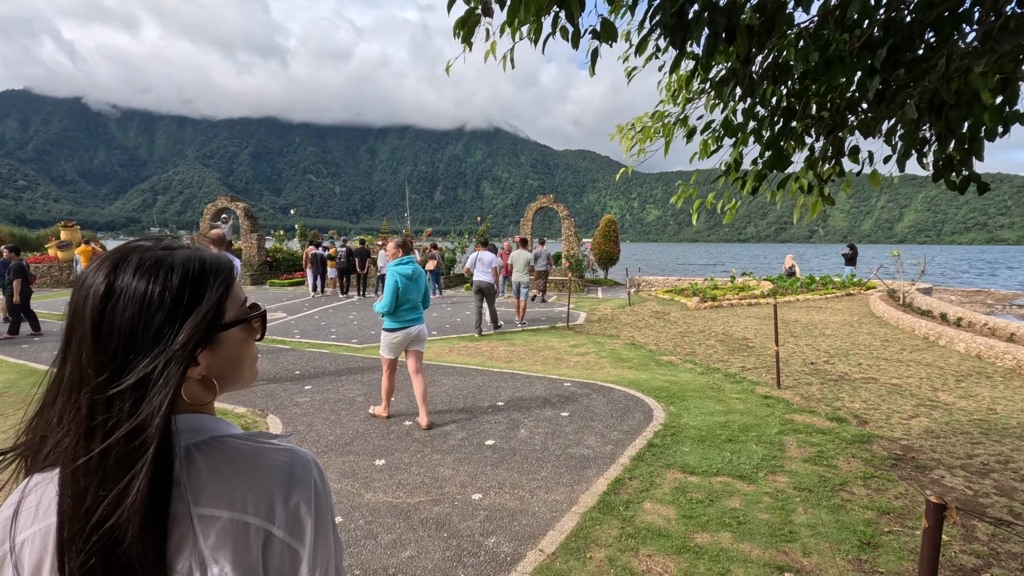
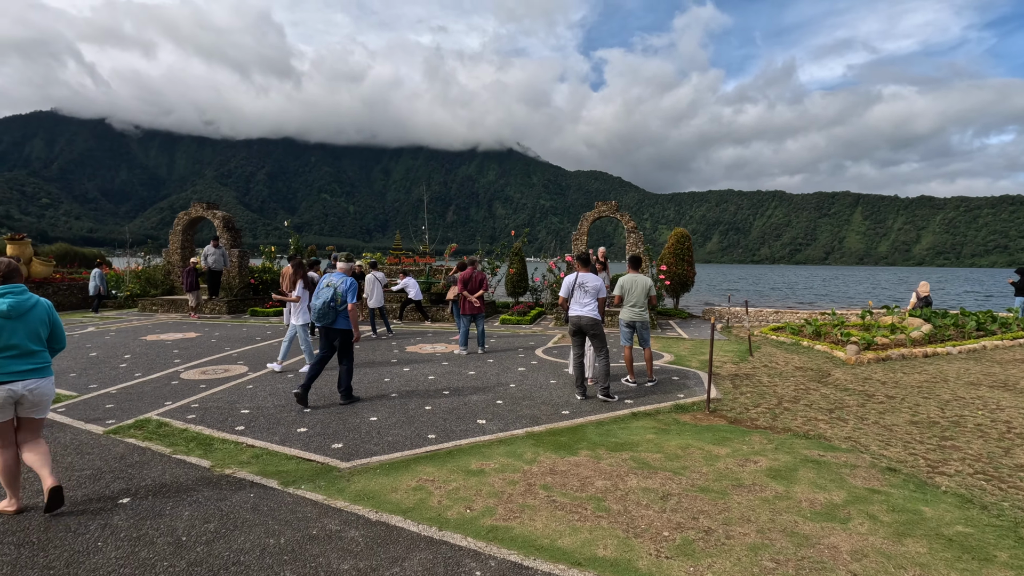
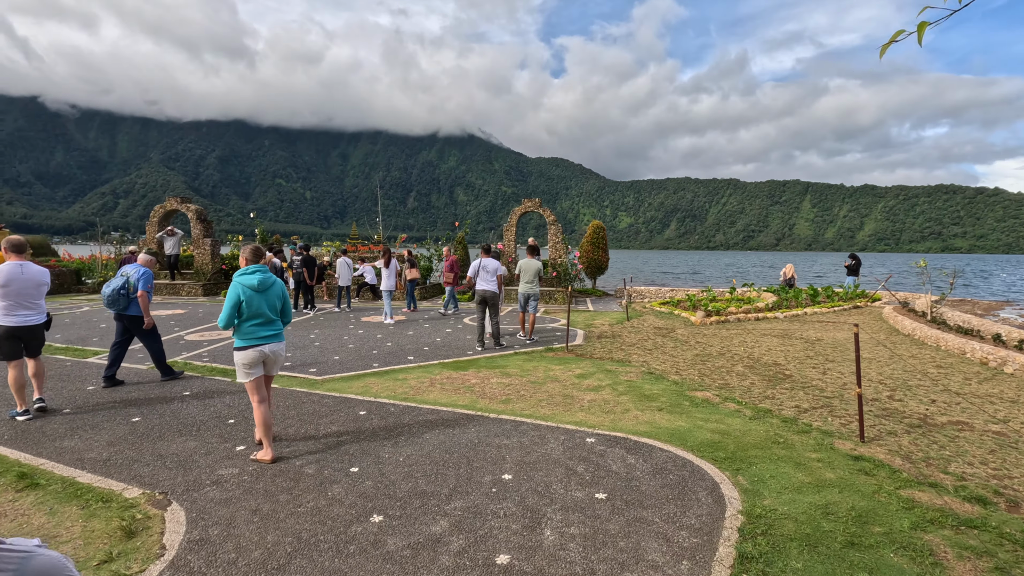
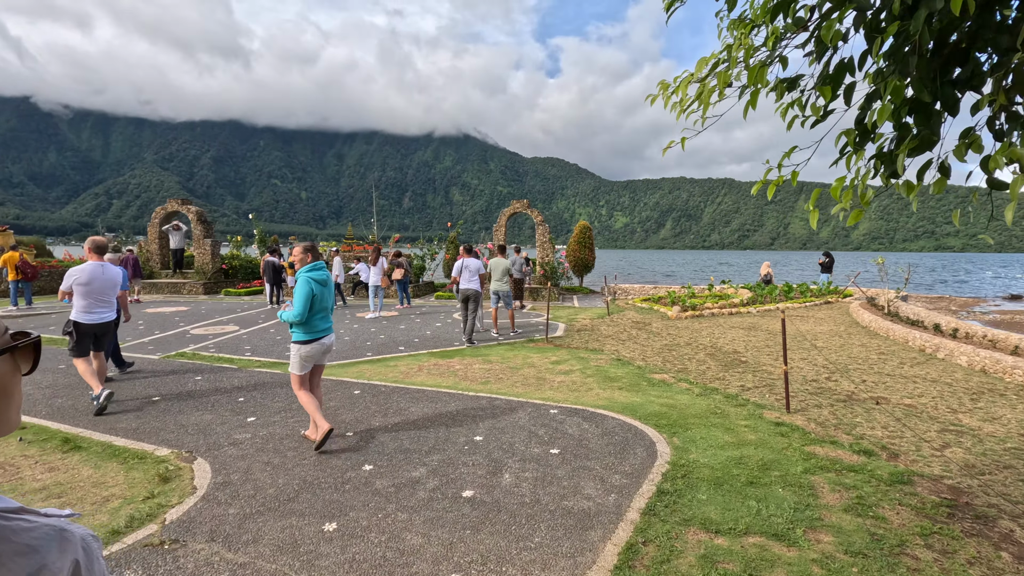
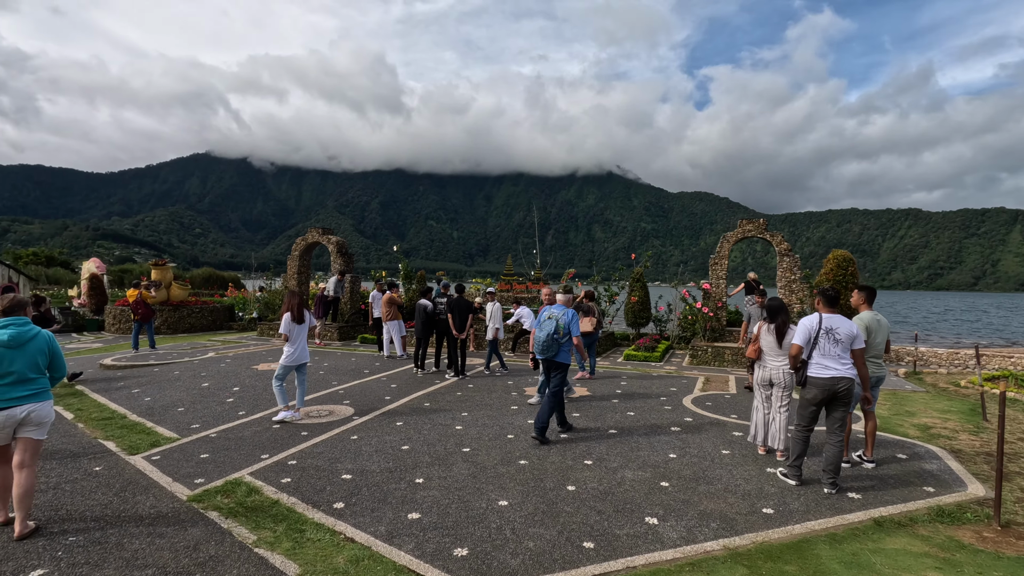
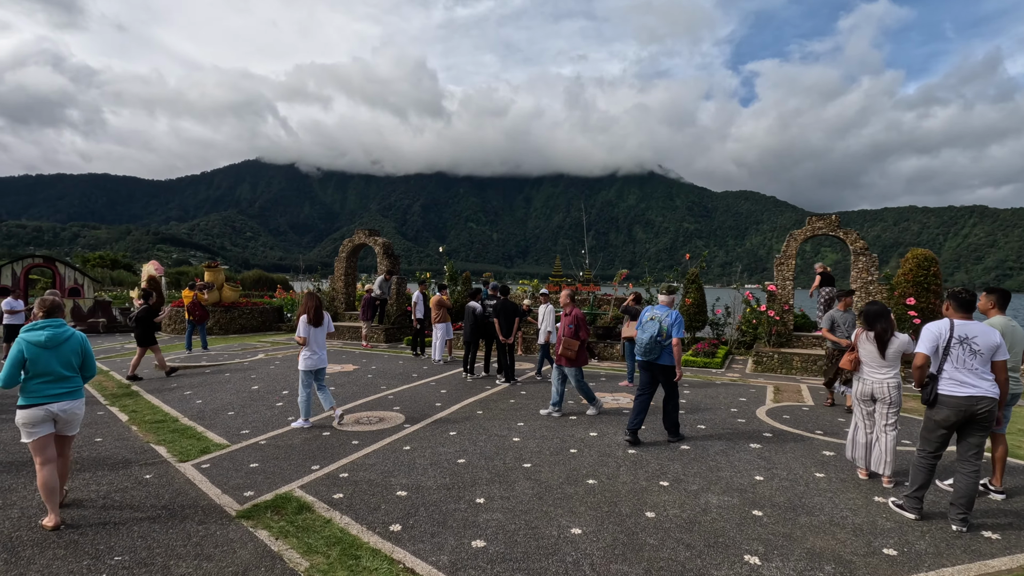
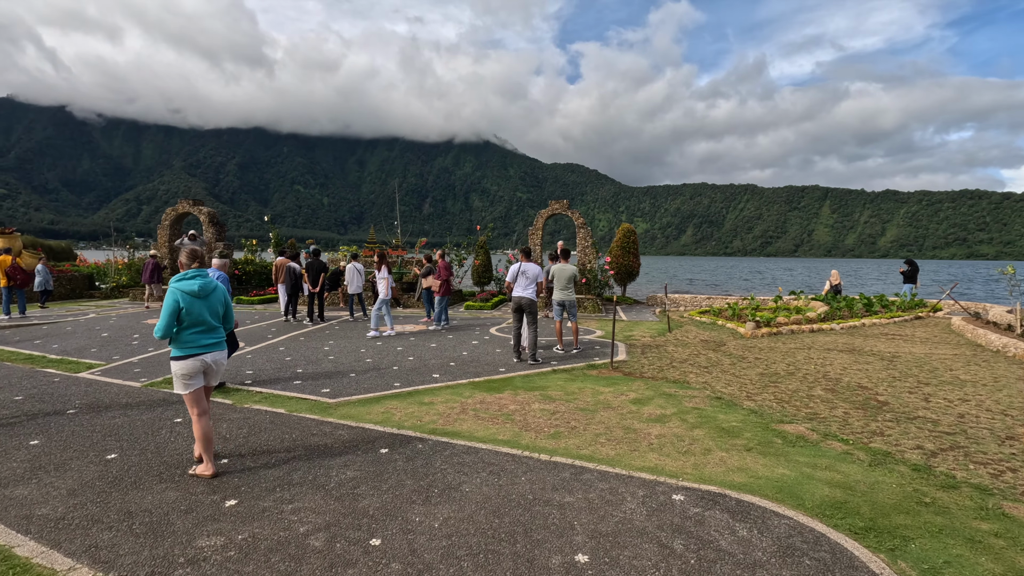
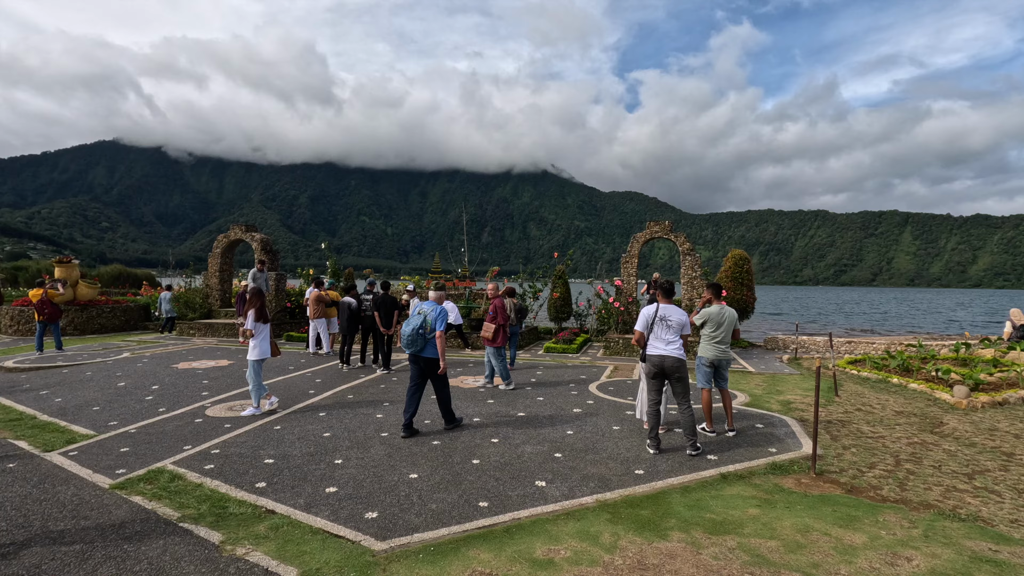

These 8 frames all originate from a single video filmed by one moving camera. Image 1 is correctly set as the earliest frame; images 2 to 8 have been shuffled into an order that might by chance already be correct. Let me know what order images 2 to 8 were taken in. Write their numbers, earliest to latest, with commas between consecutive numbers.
4, 3, 7, 2, 8, 5, 6
